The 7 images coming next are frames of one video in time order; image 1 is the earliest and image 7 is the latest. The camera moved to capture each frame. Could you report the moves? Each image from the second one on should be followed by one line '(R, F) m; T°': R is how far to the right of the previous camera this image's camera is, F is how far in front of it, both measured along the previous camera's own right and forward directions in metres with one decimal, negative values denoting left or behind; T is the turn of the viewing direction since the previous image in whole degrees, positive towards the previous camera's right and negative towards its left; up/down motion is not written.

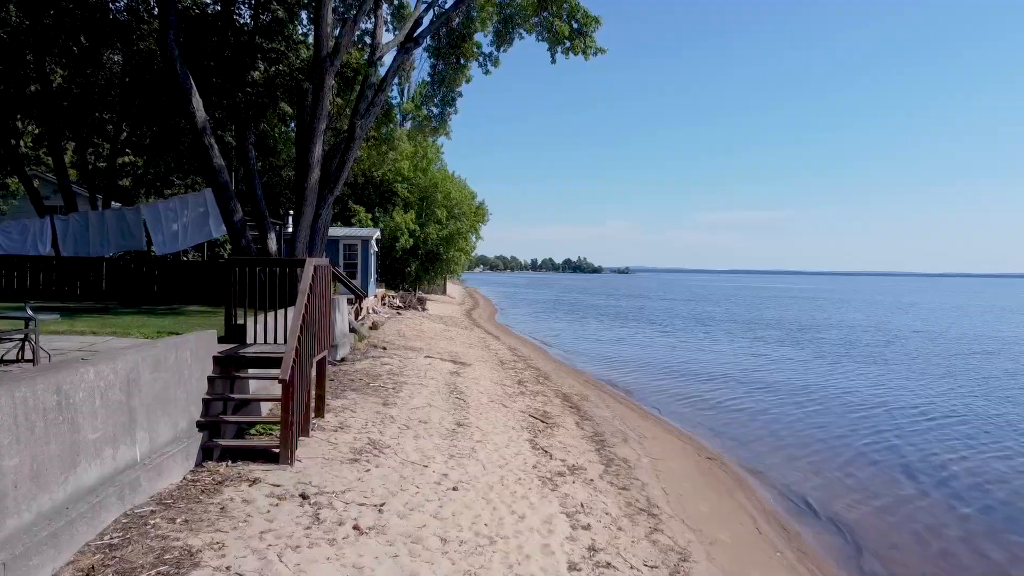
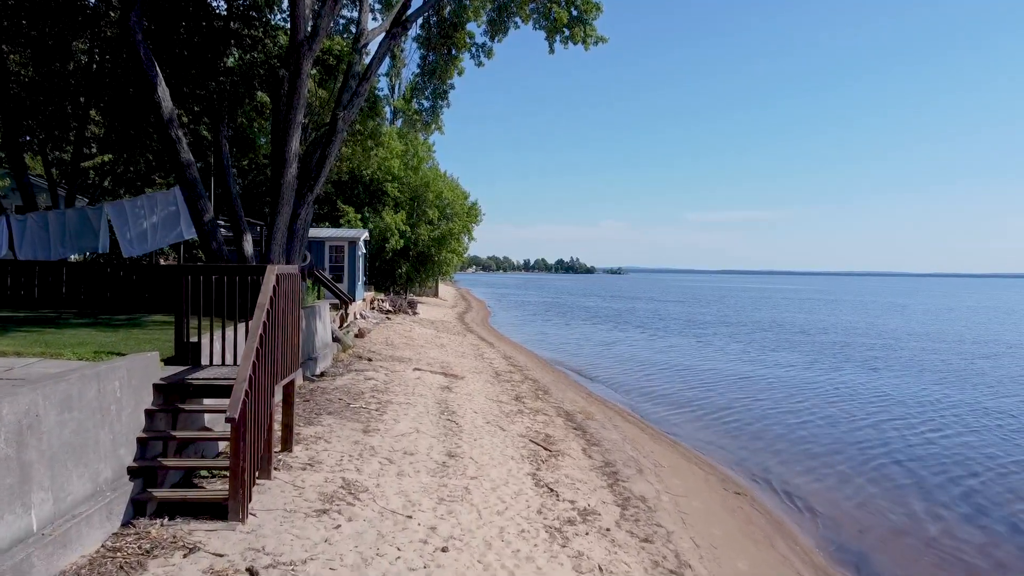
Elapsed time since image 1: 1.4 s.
(-0.1, +1.0) m; +1°
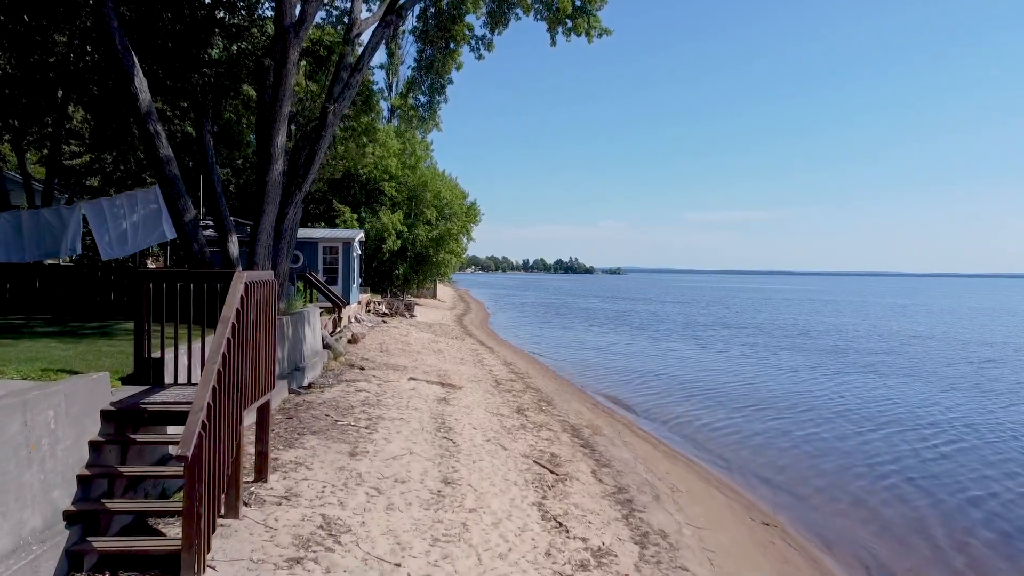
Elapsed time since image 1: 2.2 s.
(0.0, +0.7) m; 0°
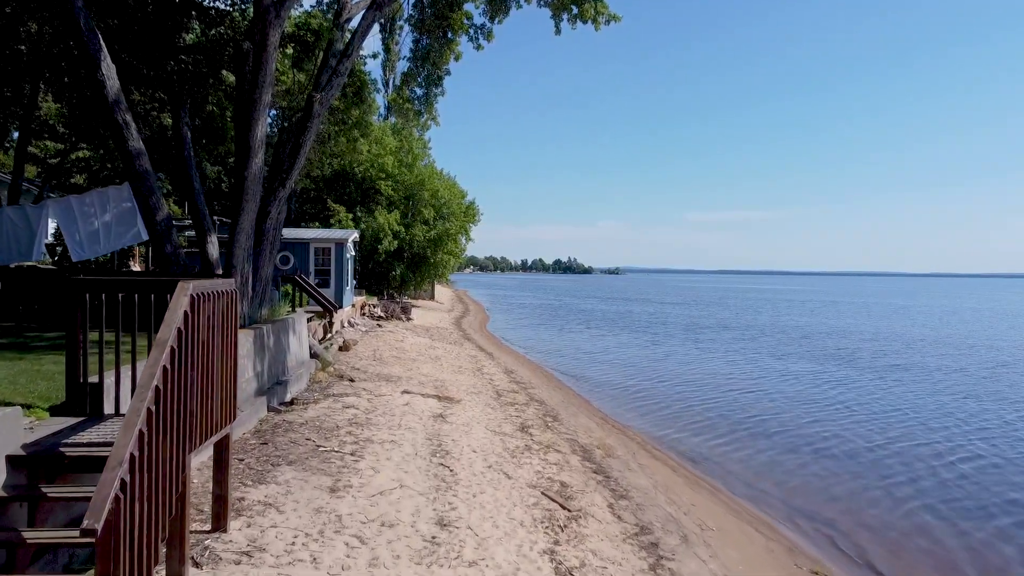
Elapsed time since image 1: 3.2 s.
(-0.1, +0.9) m; 0°
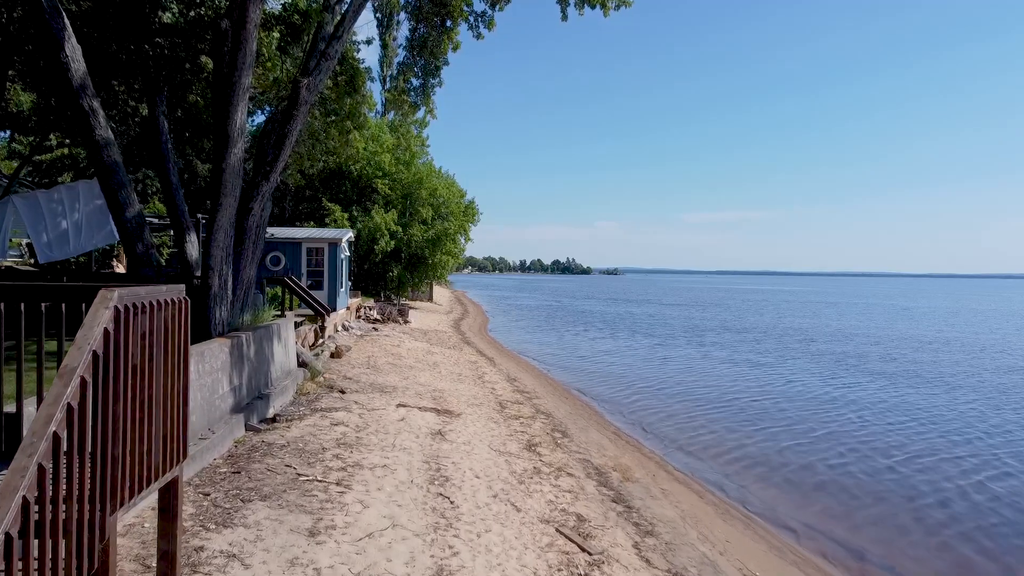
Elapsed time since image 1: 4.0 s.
(-0.1, +0.8) m; 0°
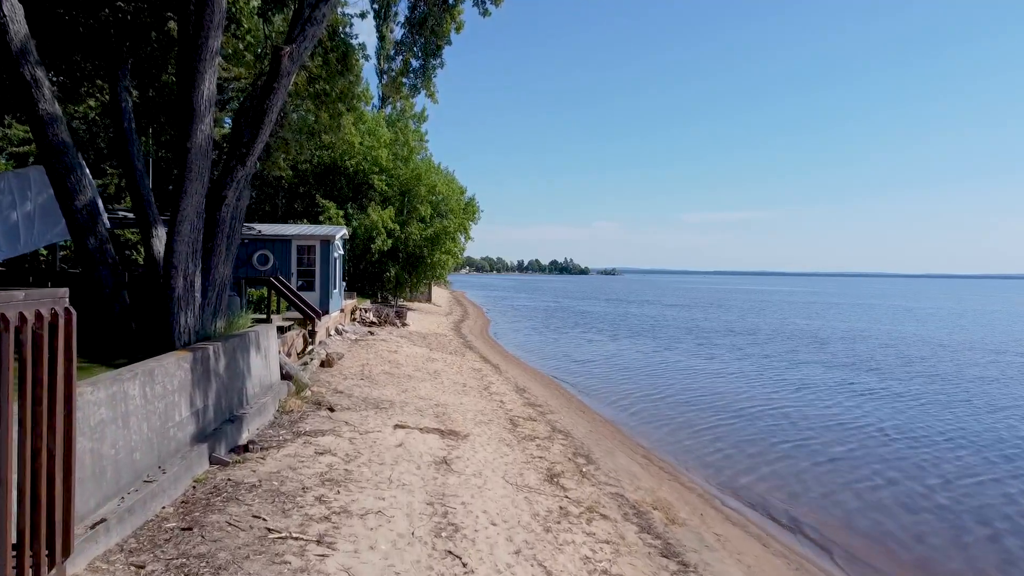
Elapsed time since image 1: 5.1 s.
(-0.2, +1.3) m; 0°
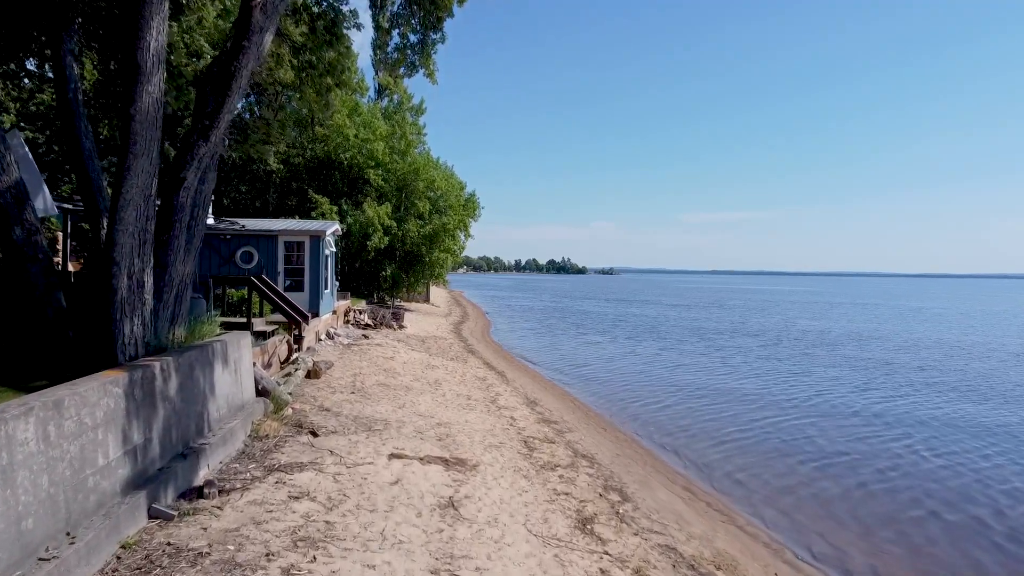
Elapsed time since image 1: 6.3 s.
(-0.2, +1.3) m; 0°
